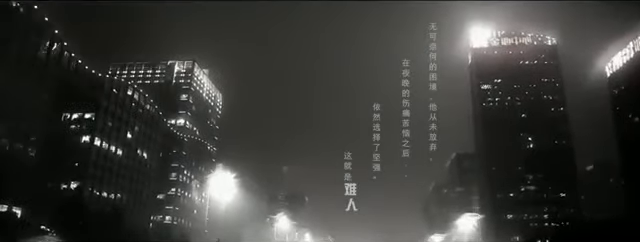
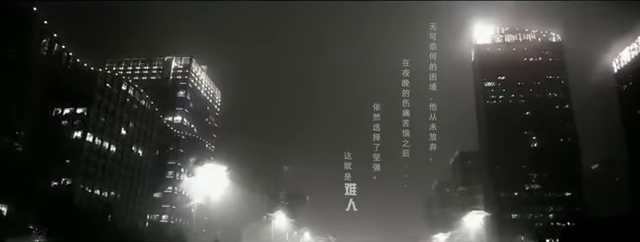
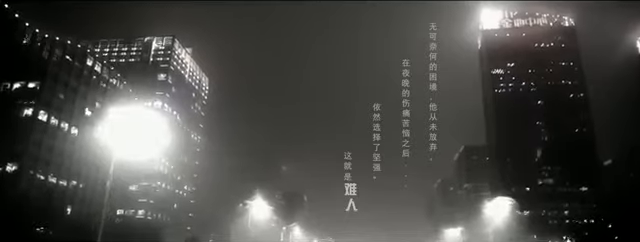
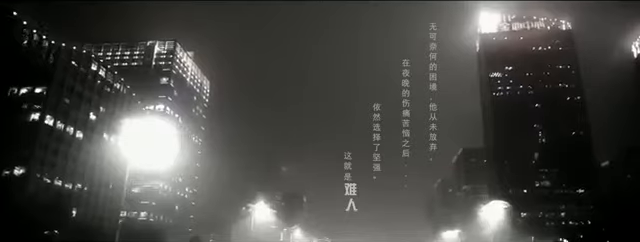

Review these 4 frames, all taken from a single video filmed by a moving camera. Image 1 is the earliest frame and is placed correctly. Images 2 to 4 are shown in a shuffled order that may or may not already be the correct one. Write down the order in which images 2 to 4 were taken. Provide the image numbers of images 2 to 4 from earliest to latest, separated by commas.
2, 4, 3
